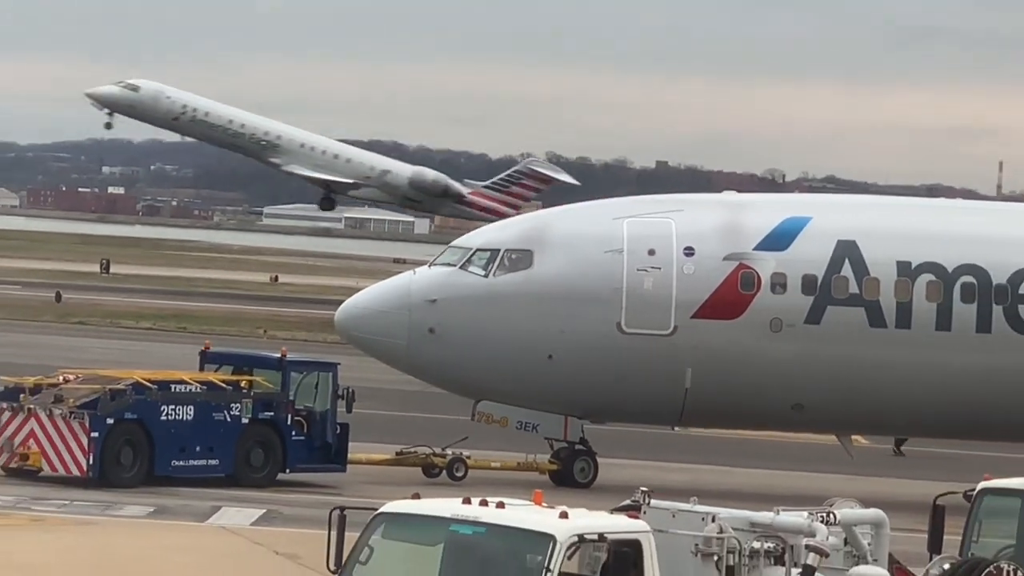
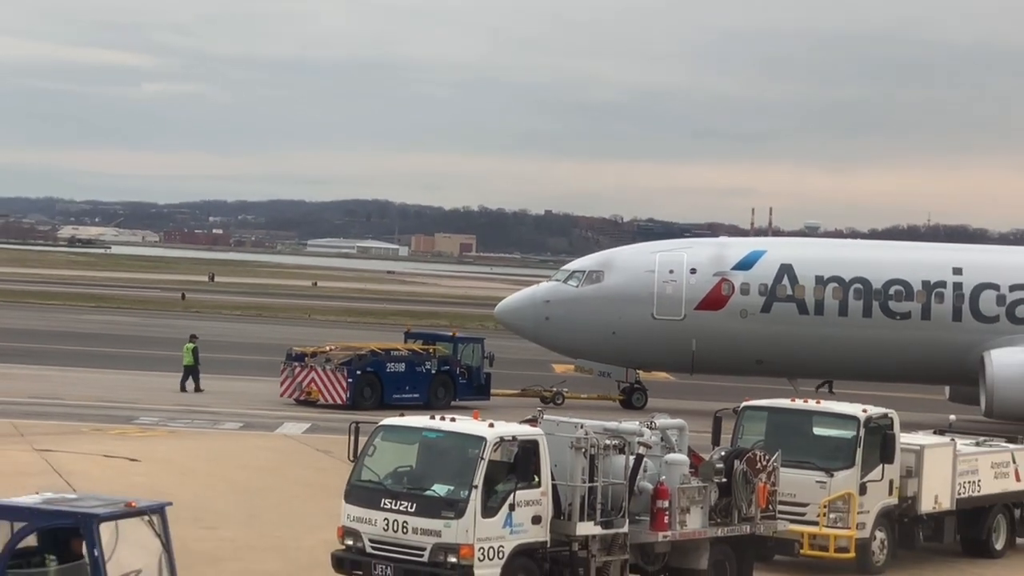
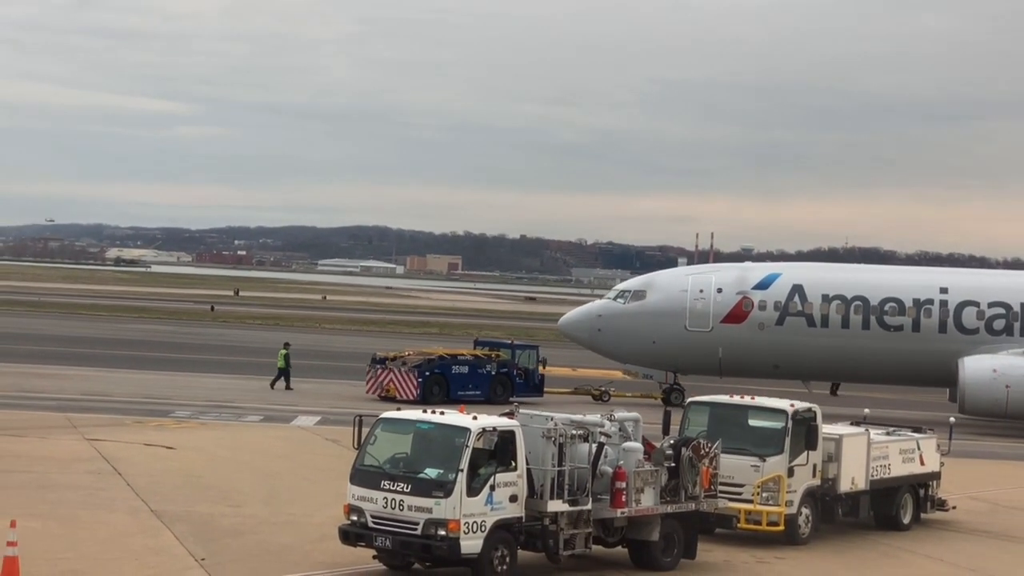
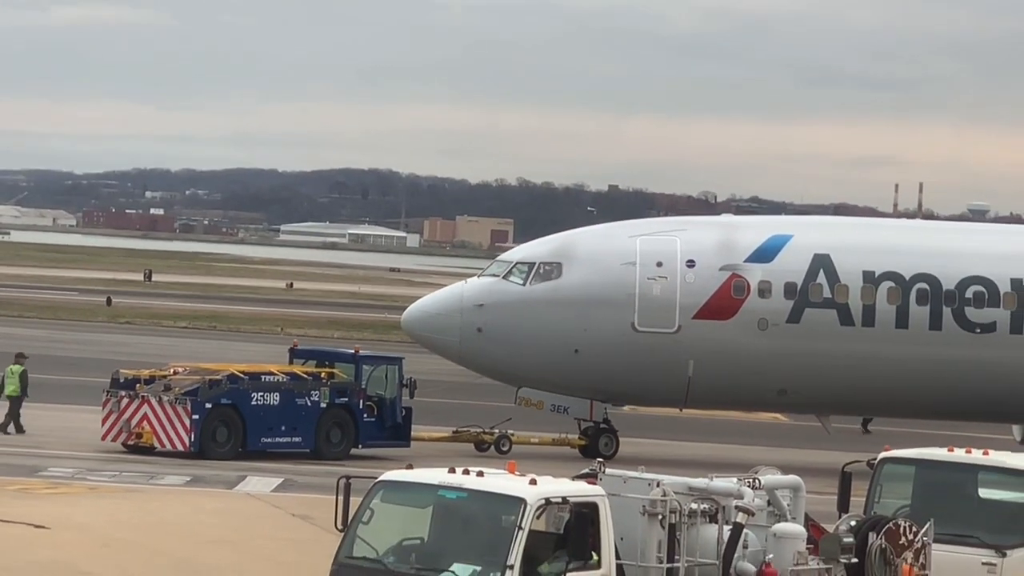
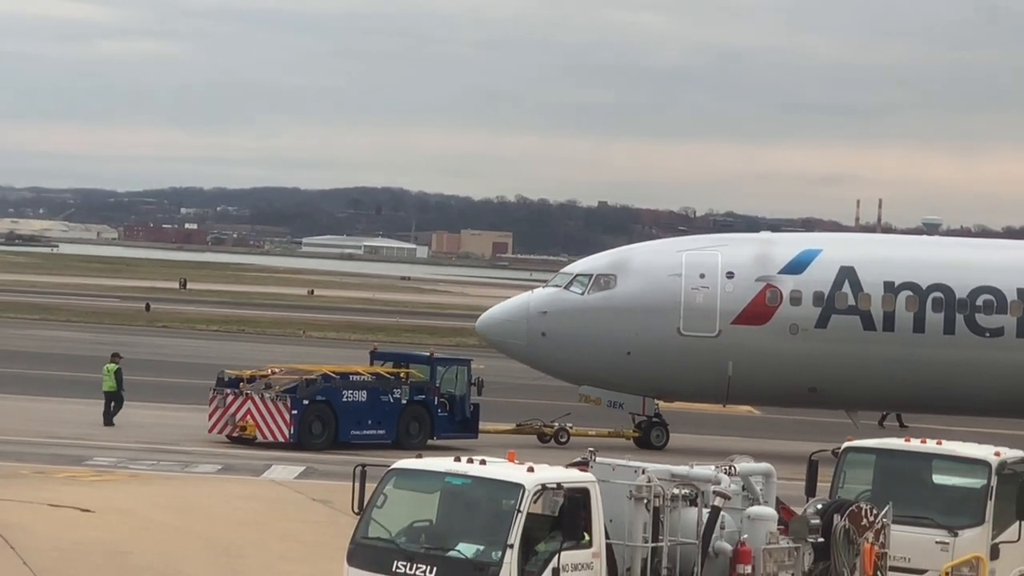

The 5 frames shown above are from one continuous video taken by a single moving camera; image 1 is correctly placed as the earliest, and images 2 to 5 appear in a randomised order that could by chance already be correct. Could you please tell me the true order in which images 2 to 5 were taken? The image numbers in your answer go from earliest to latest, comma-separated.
4, 5, 2, 3
